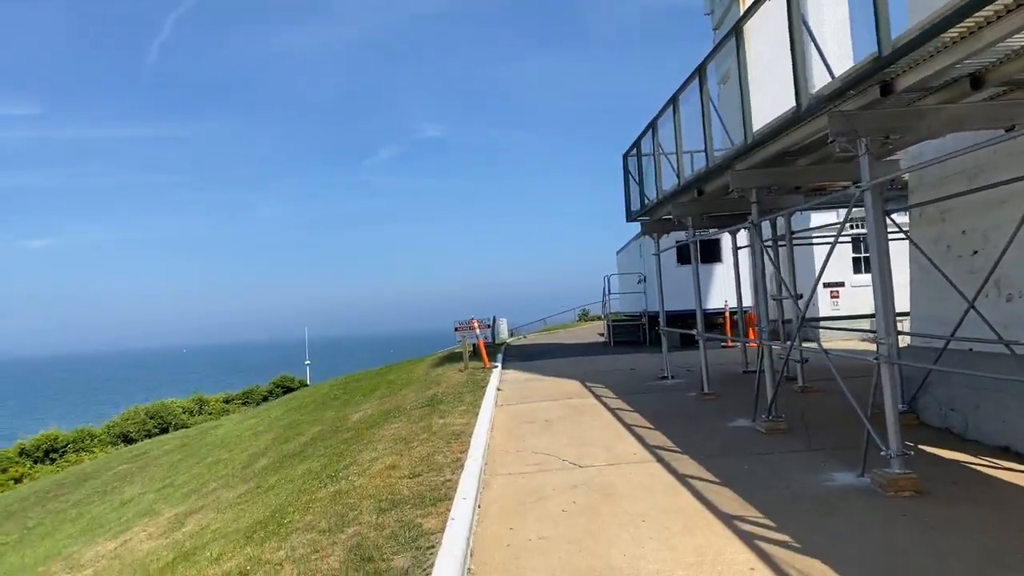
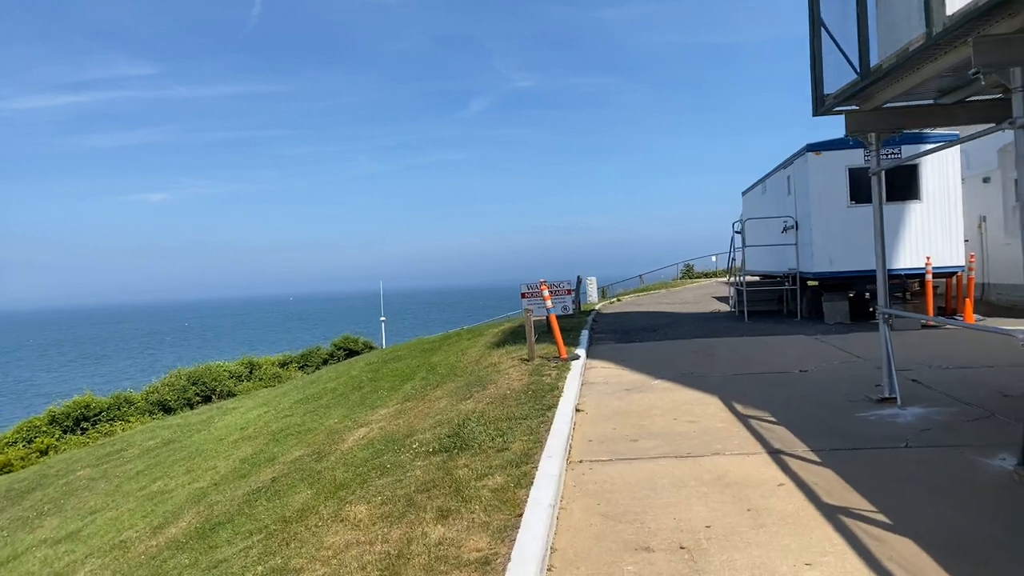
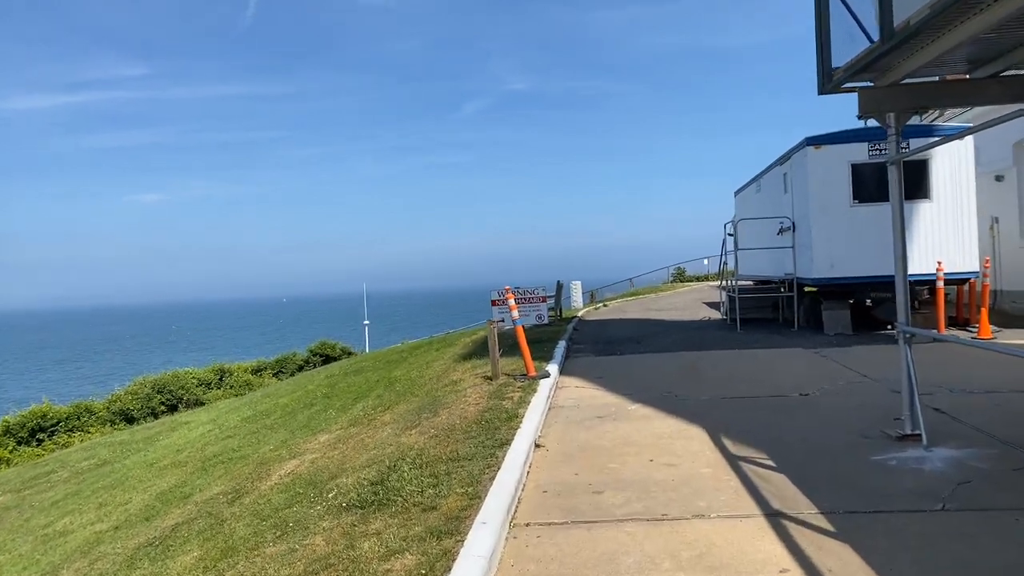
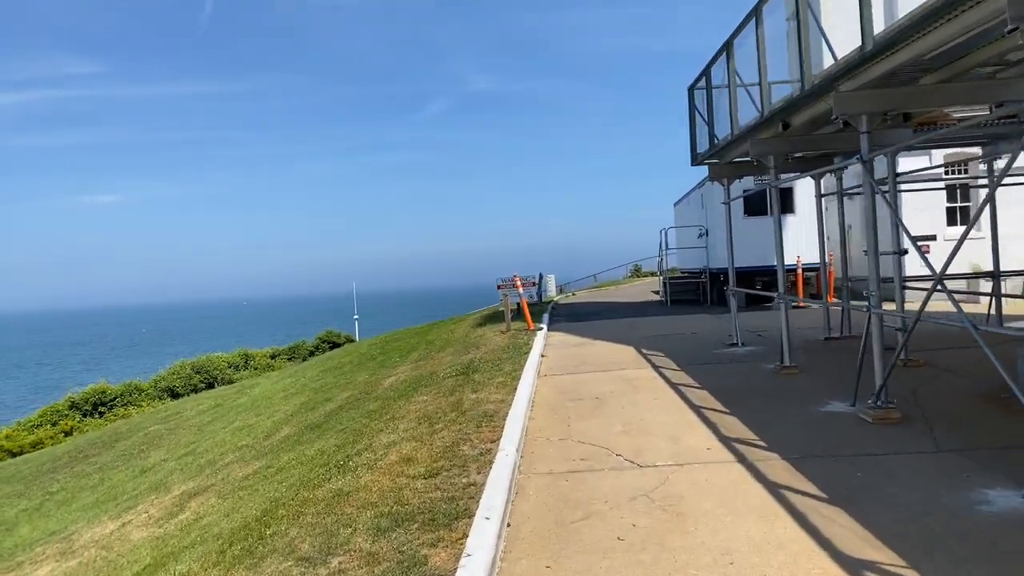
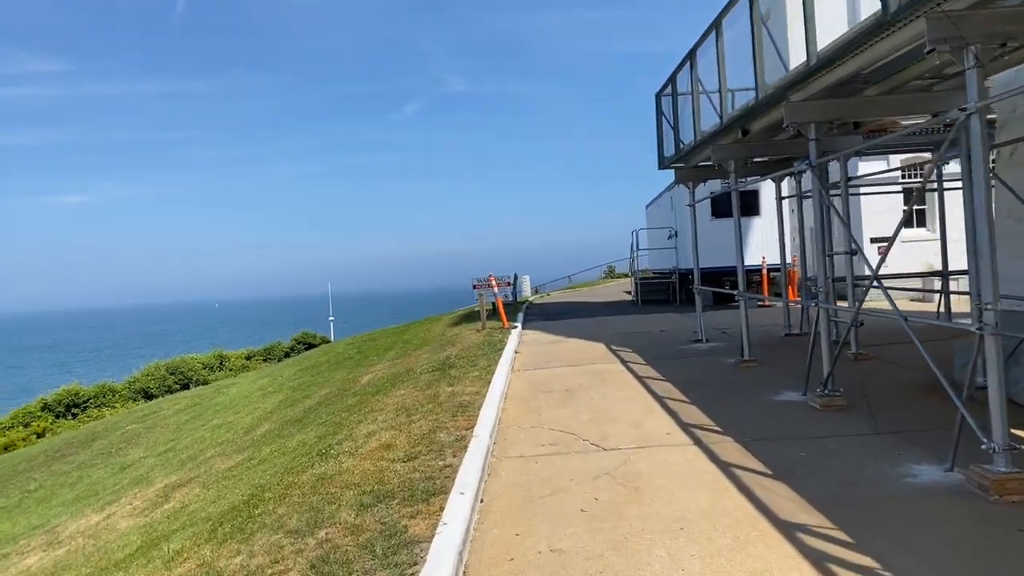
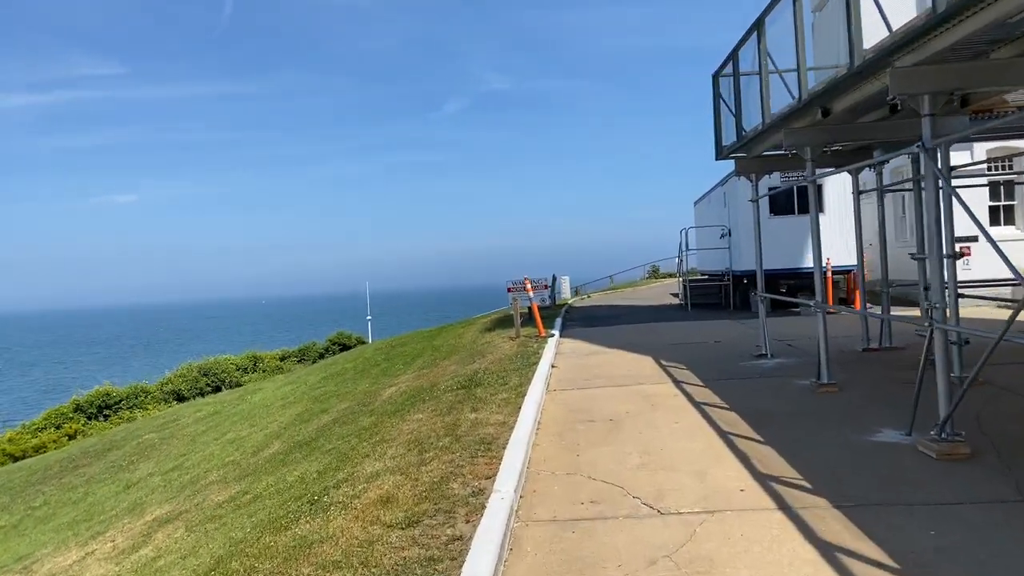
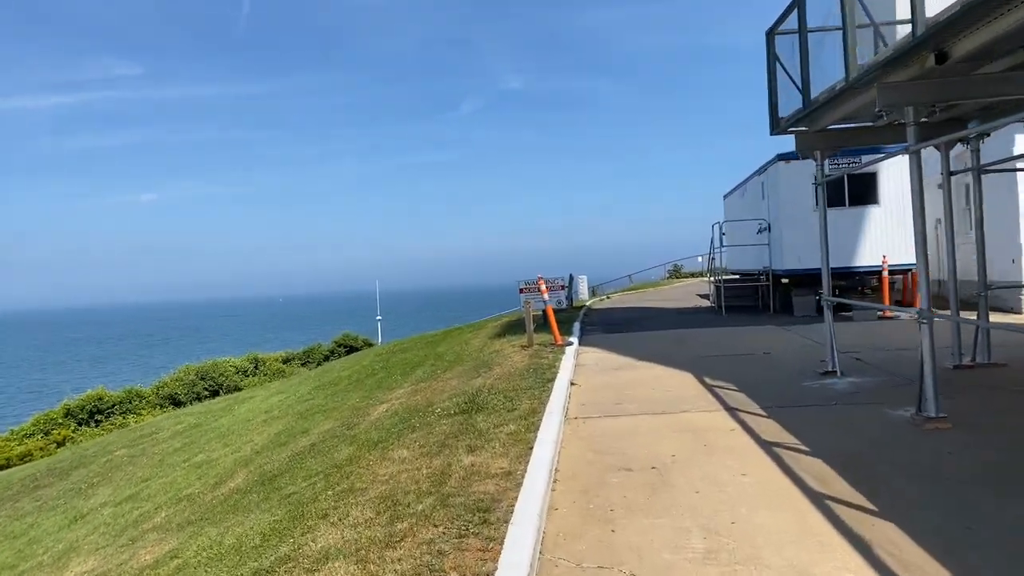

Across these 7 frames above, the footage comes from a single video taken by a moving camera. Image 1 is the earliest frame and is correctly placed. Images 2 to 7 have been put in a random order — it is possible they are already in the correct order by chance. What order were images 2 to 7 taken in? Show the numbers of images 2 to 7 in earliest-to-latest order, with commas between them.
5, 4, 6, 7, 2, 3
